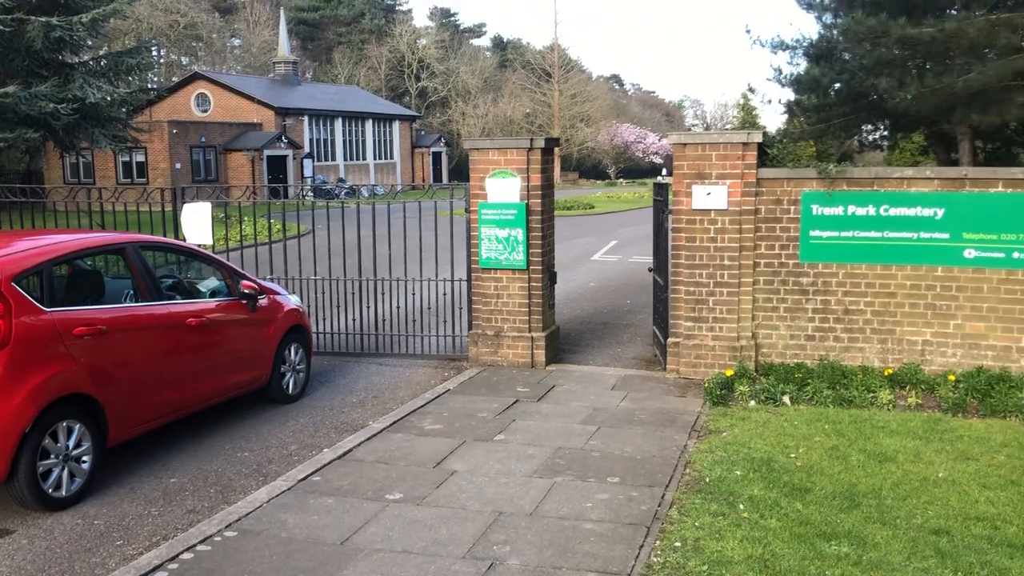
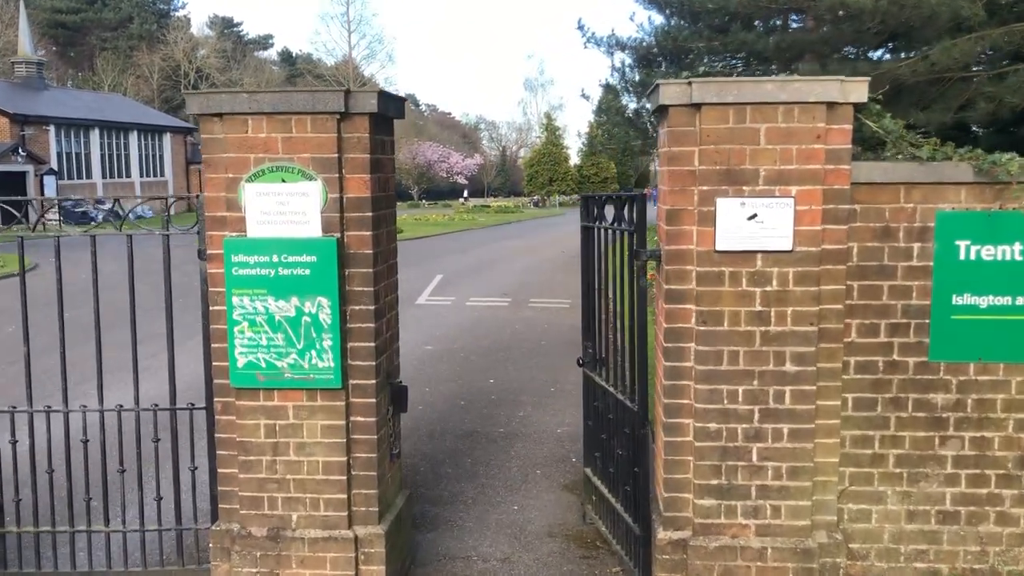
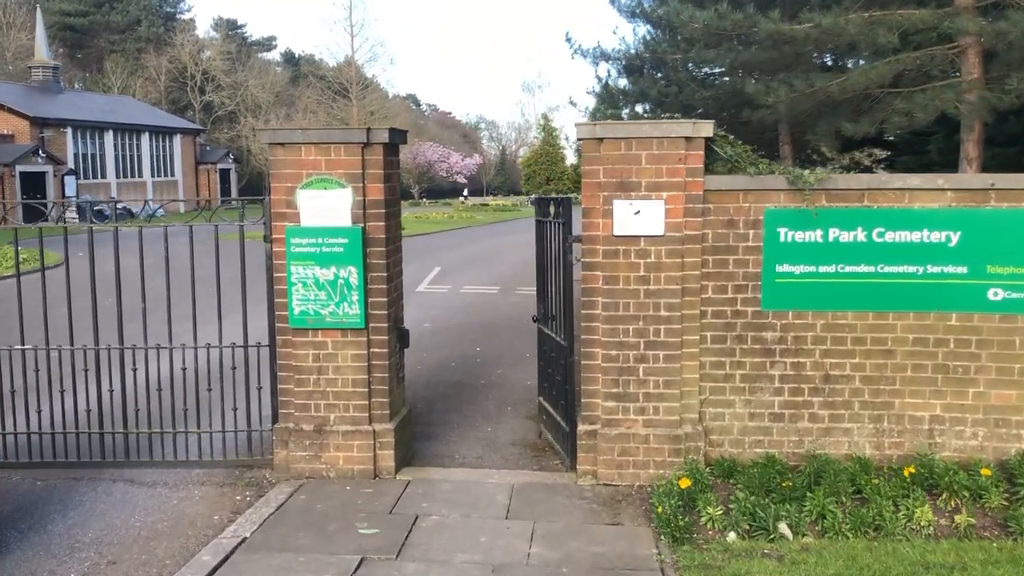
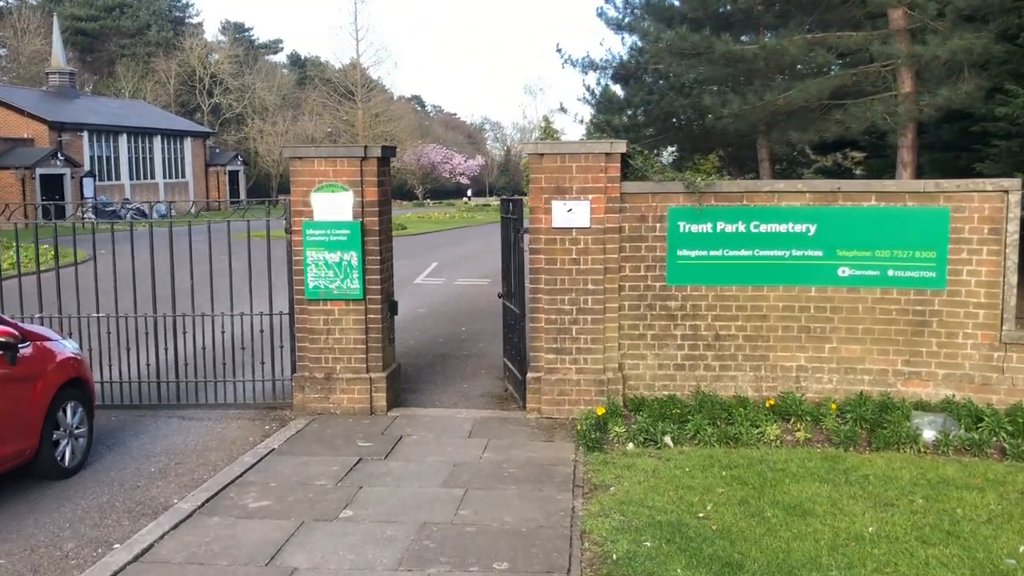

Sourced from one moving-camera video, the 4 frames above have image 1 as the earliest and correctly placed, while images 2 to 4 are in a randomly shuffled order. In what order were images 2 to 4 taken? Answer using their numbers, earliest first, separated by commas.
4, 3, 2
